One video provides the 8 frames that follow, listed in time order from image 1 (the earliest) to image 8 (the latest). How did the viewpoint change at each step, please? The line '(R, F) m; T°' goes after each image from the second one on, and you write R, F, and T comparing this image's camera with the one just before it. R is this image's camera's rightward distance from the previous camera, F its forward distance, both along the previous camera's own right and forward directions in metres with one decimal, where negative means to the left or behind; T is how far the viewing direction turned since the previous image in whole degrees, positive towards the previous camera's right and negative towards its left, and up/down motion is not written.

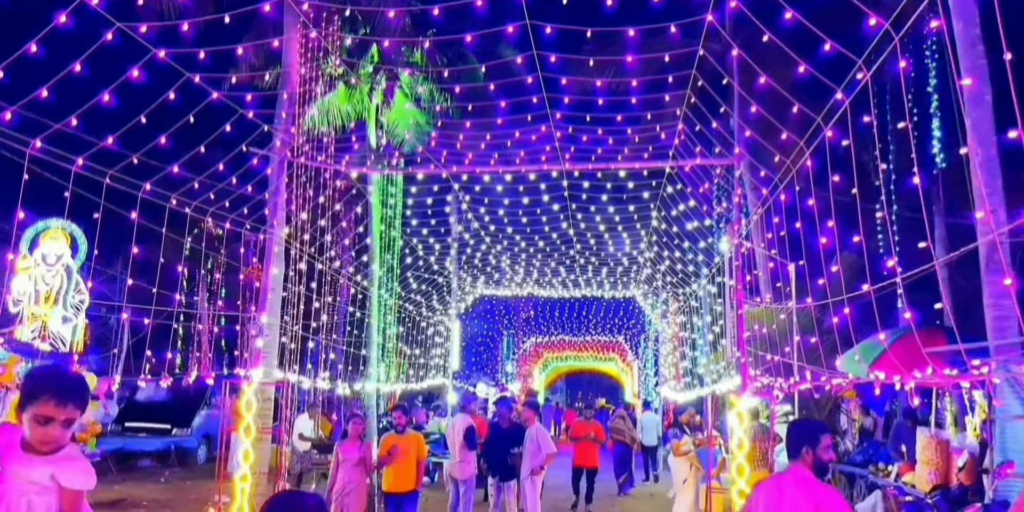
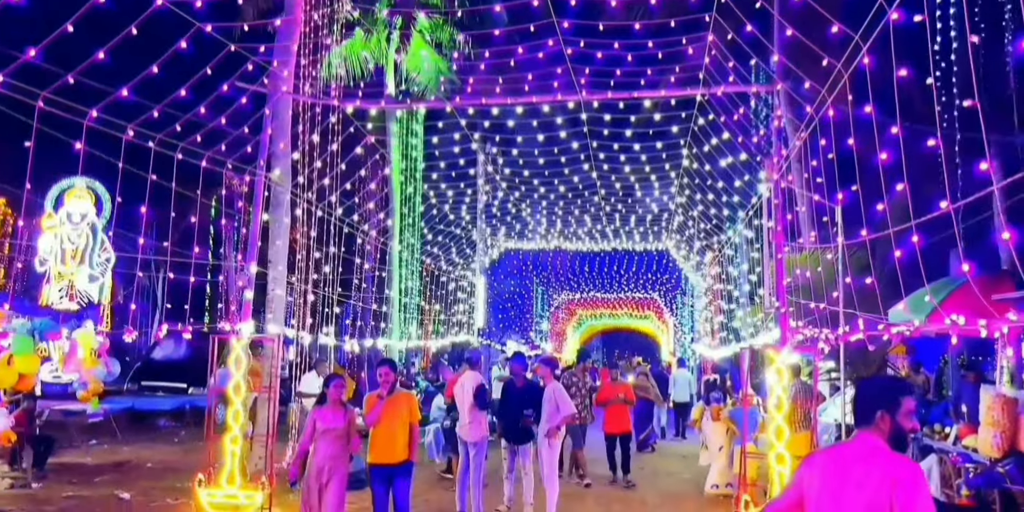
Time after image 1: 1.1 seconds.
(+0.3, +1.0) m; -3°
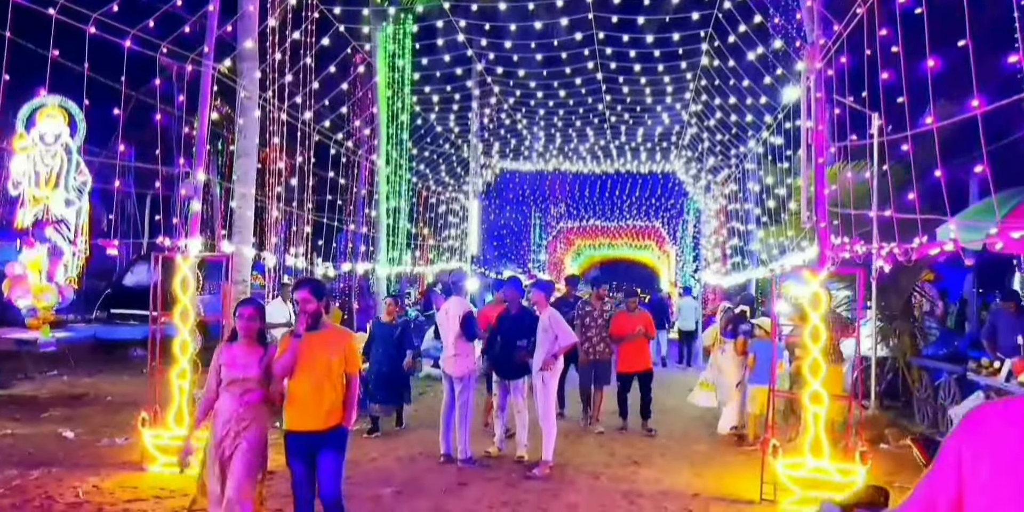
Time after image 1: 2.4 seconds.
(+0.1, +1.3) m; 0°
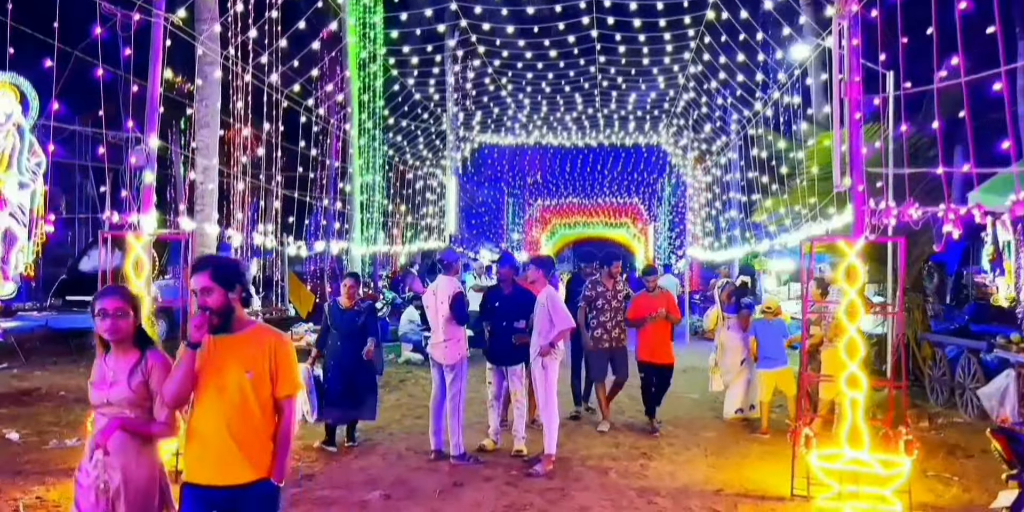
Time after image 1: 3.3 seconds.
(-0.2, +0.8) m; +2°
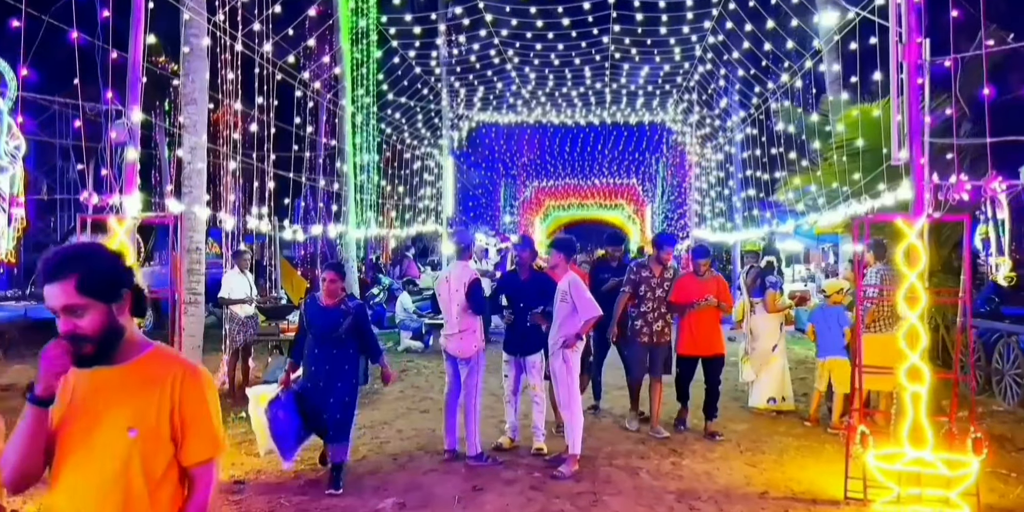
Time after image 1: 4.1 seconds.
(-0.3, +0.6) m; +1°
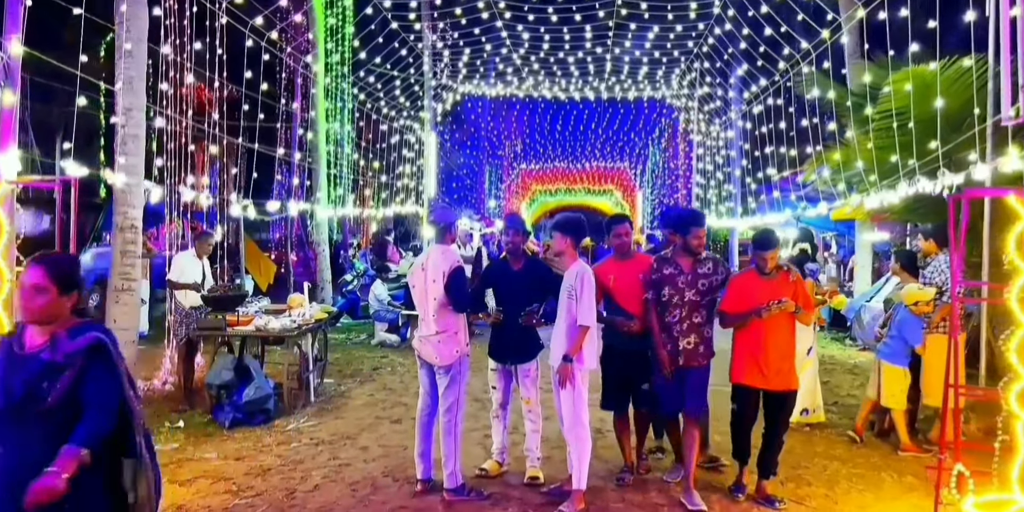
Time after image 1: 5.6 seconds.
(-0.1, +1.4) m; +1°
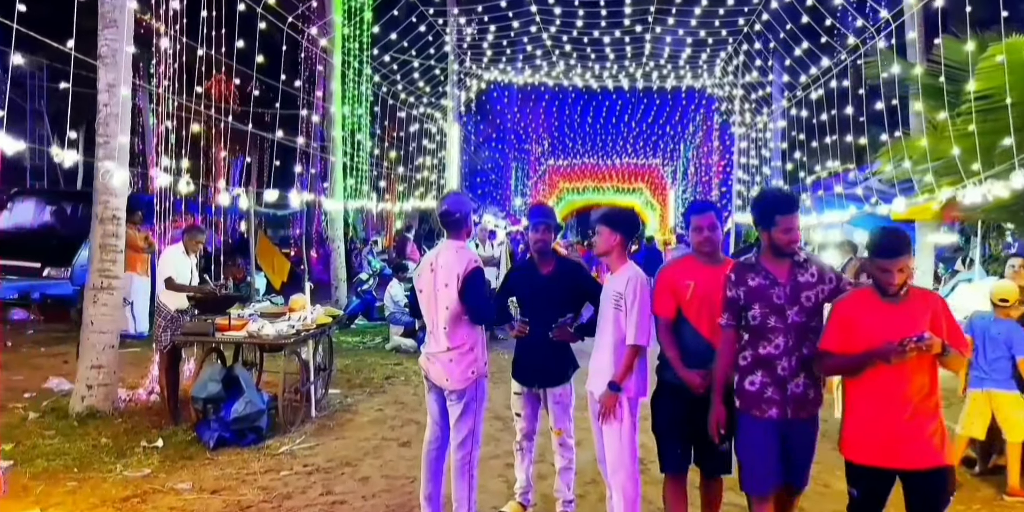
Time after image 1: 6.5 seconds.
(0.0, +1.0) m; -2°
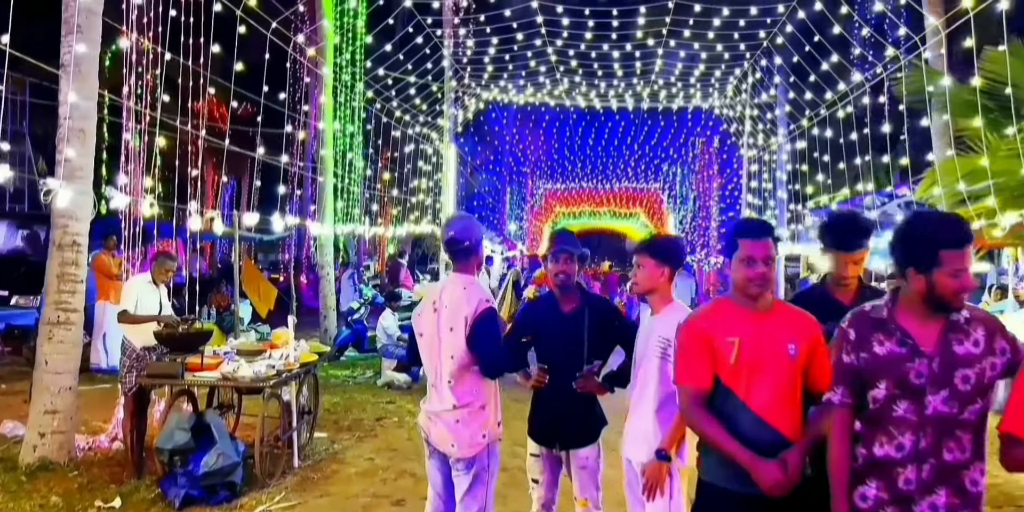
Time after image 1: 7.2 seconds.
(-0.1, +0.8) m; +1°
